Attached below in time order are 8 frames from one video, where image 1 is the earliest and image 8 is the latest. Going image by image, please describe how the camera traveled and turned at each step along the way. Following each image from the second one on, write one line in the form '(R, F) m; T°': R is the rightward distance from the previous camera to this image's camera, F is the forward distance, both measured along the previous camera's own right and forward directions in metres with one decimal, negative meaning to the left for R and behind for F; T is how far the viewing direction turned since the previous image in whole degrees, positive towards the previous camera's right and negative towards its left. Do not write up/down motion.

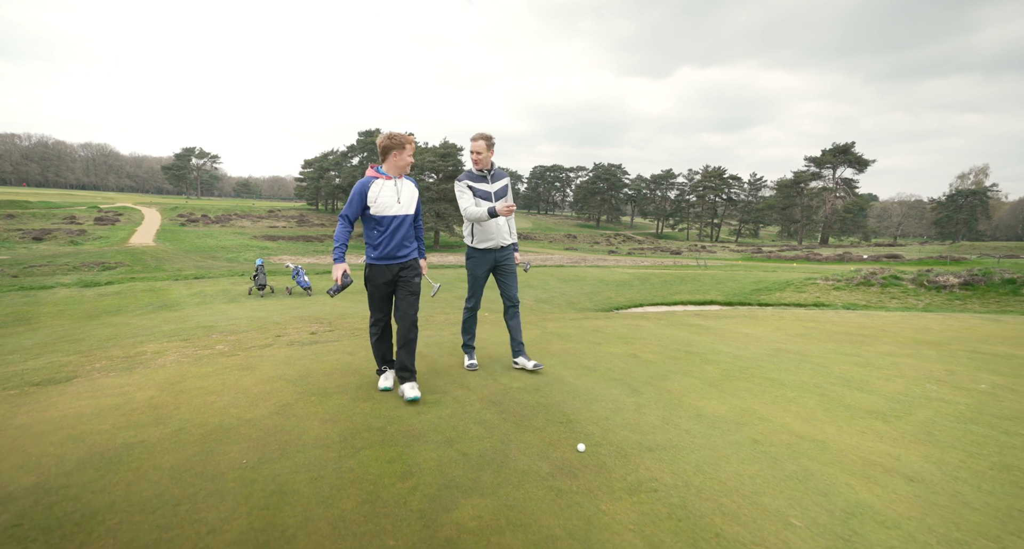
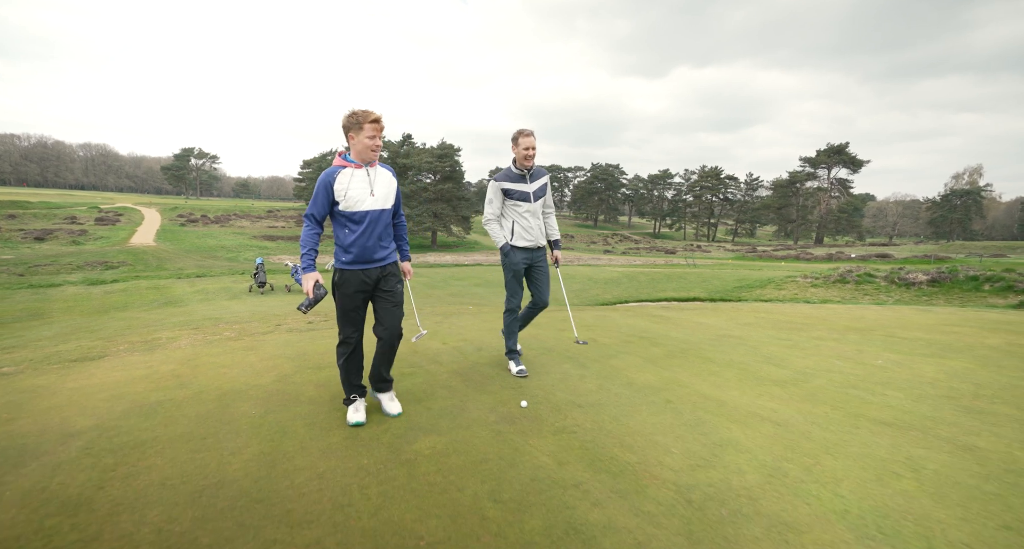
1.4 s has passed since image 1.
(+0.3, -0.7) m; 0°
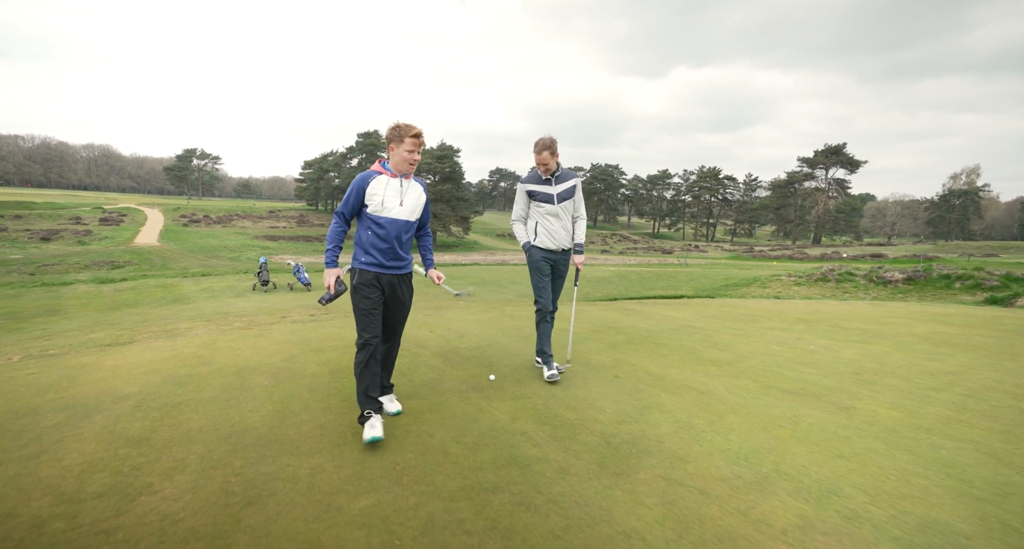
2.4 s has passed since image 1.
(+0.3, -0.7) m; 0°
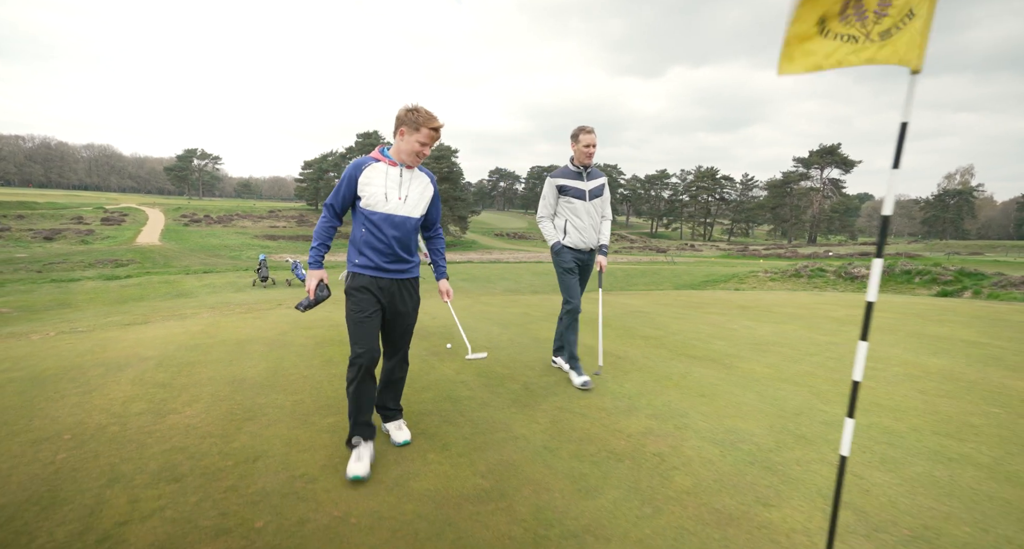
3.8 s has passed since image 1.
(+0.5, -0.9) m; 0°
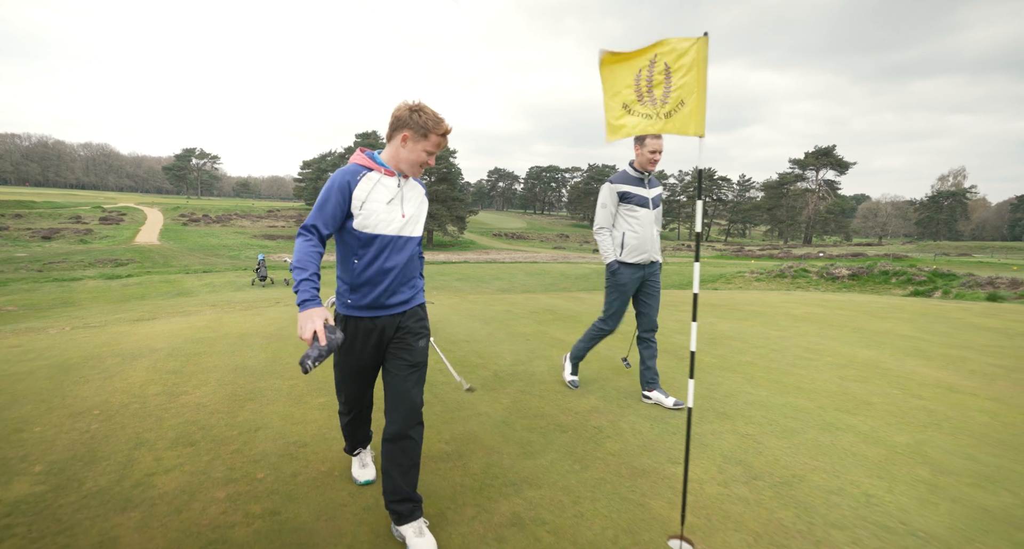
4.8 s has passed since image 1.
(+0.3, -0.5) m; 0°
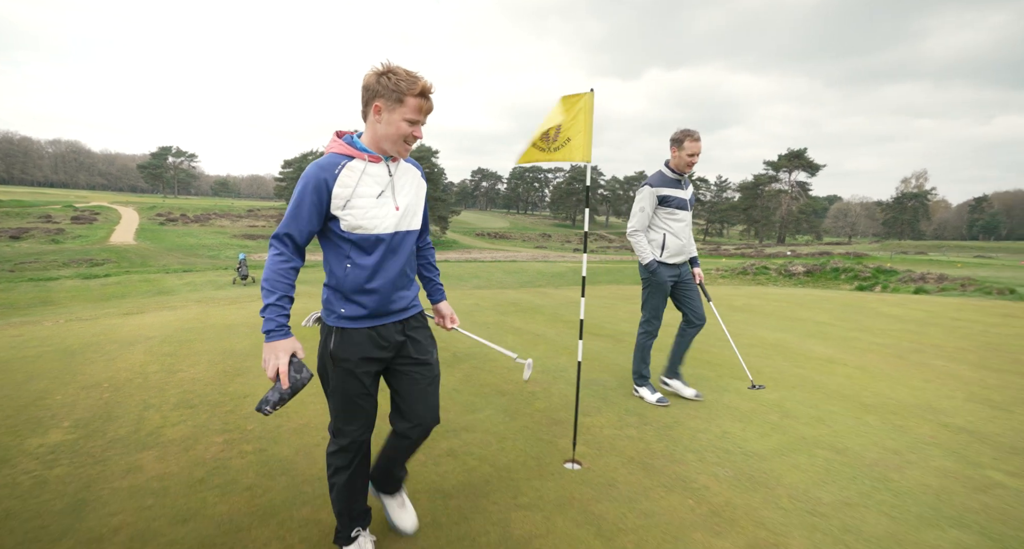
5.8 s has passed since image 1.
(+0.3, -0.7) m; +2°
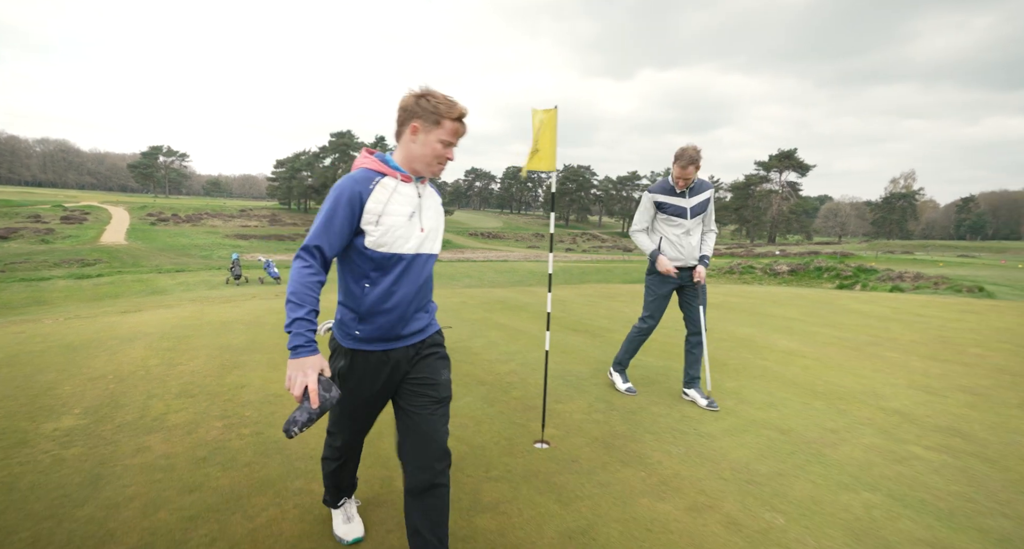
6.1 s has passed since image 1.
(+0.1, -0.3) m; +1°
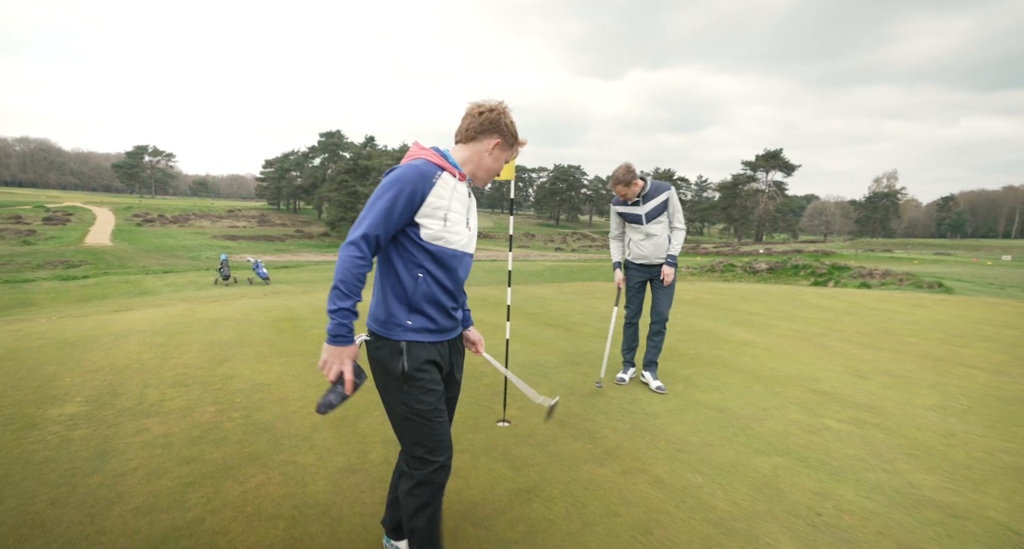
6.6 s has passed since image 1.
(+0.2, -0.4) m; +1°
